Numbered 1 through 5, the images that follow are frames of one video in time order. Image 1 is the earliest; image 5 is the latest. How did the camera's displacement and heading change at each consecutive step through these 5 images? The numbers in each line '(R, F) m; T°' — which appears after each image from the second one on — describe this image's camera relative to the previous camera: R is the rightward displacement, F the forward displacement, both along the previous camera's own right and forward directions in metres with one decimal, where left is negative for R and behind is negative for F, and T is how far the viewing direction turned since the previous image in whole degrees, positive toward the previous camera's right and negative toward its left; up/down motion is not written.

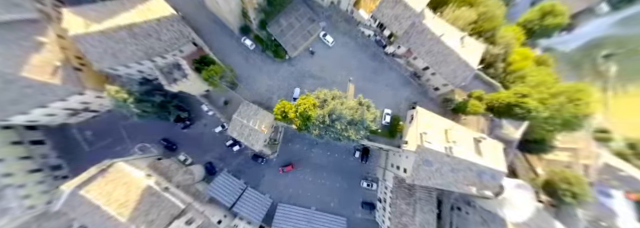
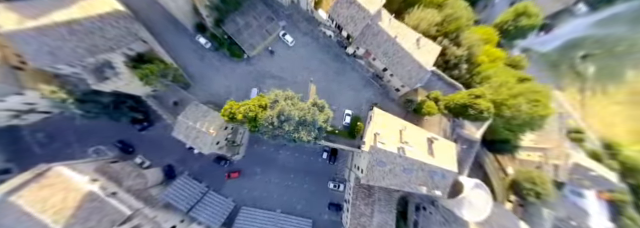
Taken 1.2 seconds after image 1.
(+3.6, +0.2) m; +2°
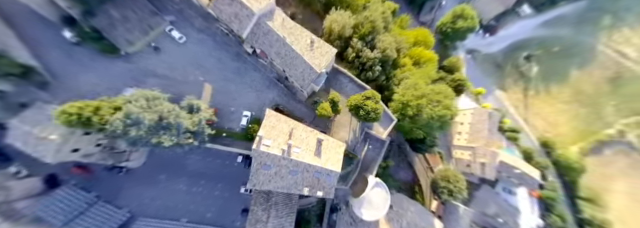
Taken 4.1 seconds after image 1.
(+9.2, +0.3) m; +4°
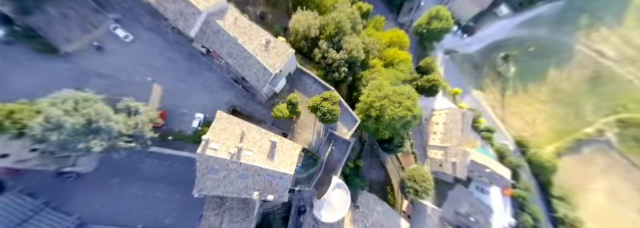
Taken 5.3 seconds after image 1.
(+3.8, +0.3) m; +1°
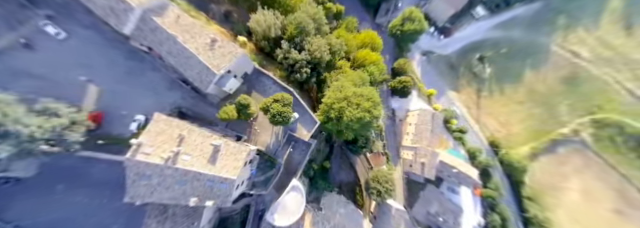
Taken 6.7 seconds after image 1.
(+4.3, +0.3) m; +2°
